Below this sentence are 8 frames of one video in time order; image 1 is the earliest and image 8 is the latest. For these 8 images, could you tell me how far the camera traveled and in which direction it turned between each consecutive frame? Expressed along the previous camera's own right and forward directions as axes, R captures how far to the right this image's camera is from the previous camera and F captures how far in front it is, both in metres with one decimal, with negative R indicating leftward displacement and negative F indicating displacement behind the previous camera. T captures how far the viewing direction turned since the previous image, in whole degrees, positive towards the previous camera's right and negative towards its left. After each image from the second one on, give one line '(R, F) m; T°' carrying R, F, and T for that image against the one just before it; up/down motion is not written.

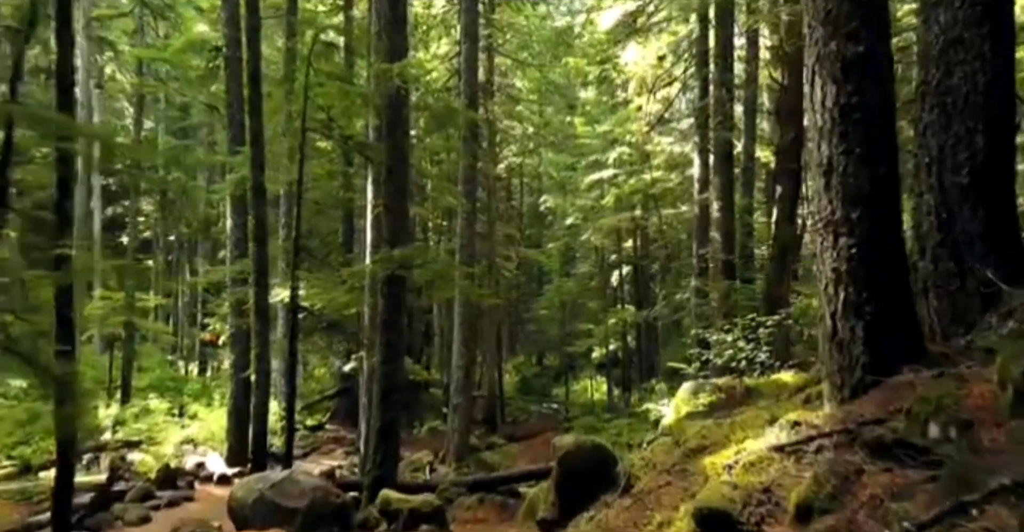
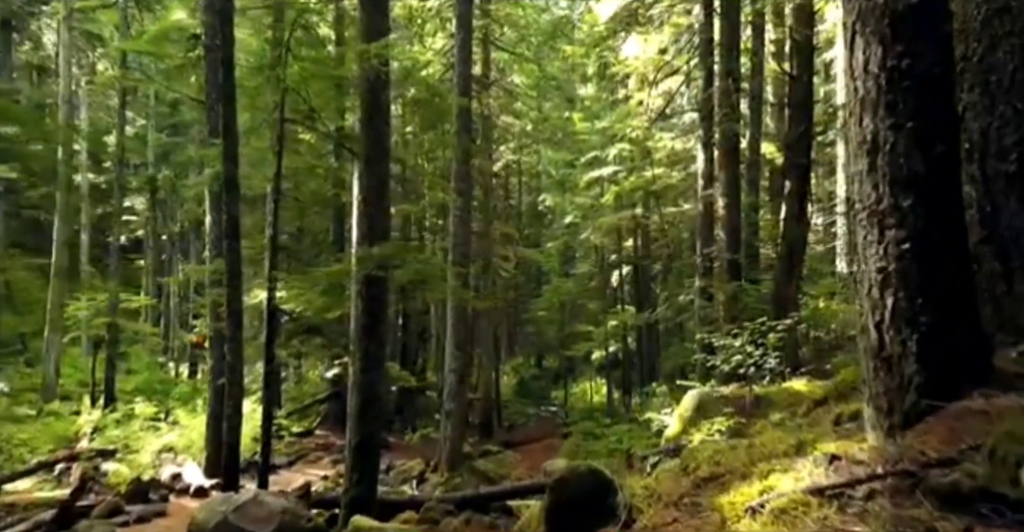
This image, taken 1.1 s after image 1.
(+0.1, +0.9) m; 0°
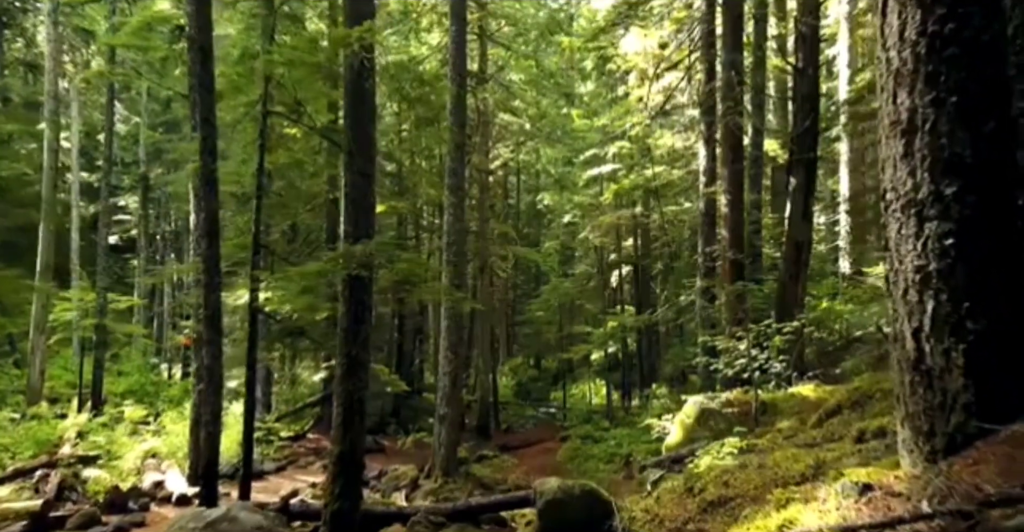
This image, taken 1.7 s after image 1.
(+0.1, +0.6) m; 0°
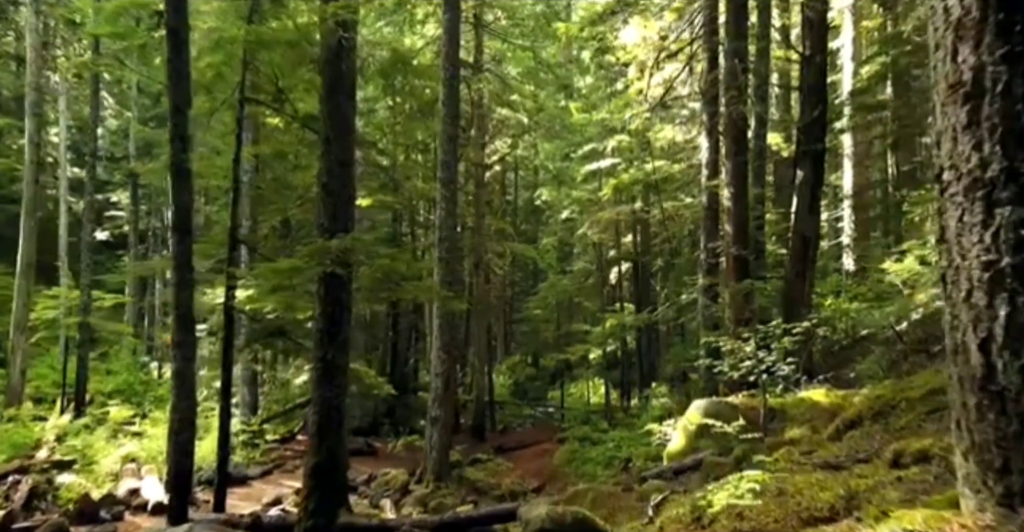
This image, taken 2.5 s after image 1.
(+0.1, +0.7) m; 0°
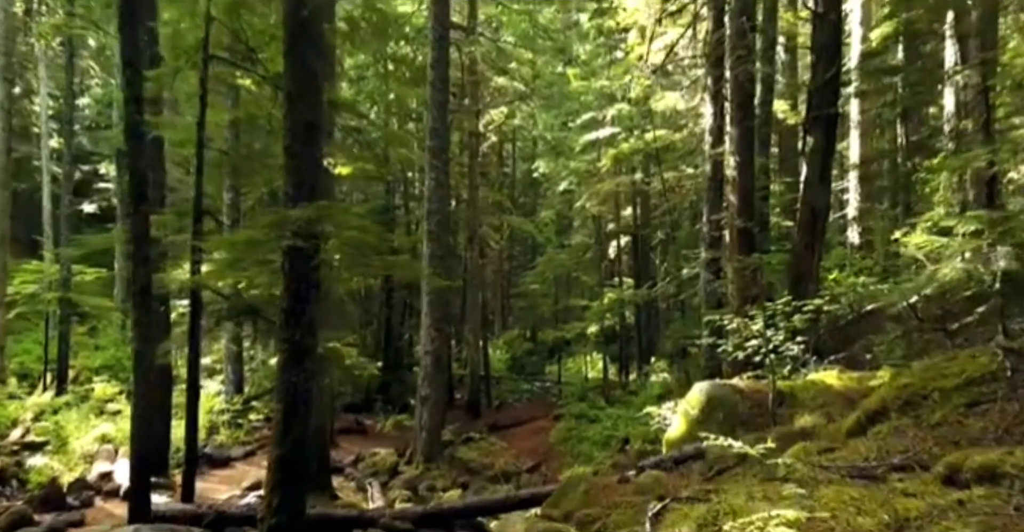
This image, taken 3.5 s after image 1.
(+0.1, +0.8) m; 0°
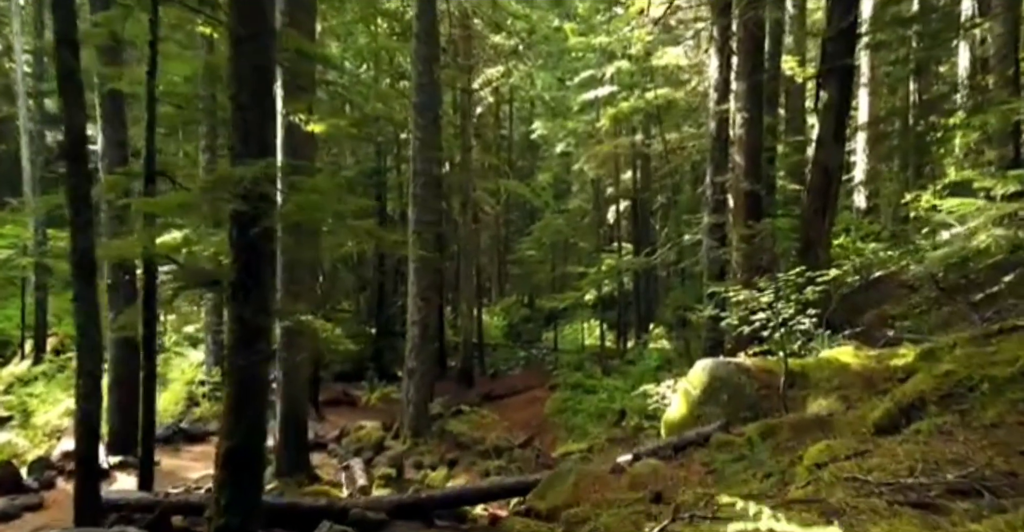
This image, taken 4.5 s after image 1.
(+0.1, +0.9) m; 0°
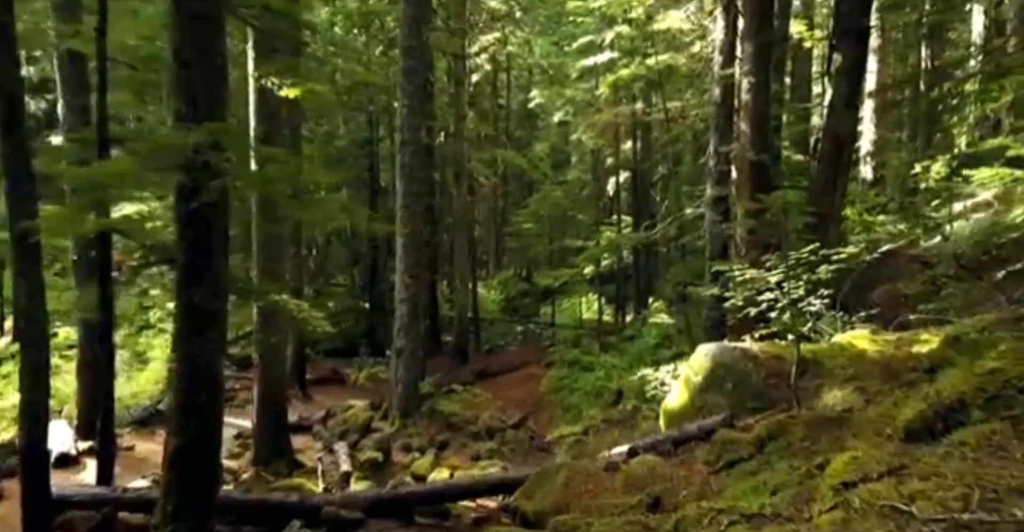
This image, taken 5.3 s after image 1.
(+0.1, +0.8) m; 0°
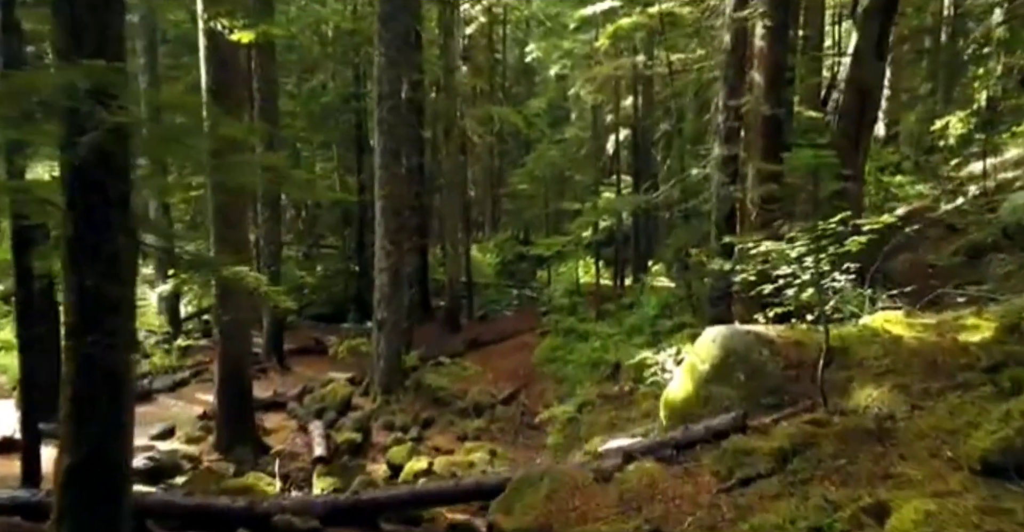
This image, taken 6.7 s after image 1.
(+0.2, +1.2) m; 0°
